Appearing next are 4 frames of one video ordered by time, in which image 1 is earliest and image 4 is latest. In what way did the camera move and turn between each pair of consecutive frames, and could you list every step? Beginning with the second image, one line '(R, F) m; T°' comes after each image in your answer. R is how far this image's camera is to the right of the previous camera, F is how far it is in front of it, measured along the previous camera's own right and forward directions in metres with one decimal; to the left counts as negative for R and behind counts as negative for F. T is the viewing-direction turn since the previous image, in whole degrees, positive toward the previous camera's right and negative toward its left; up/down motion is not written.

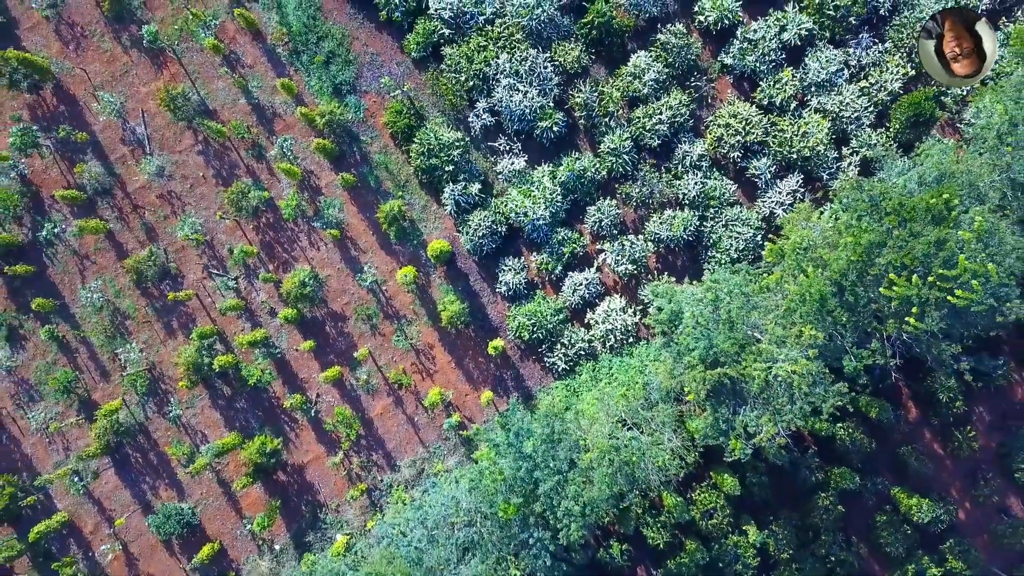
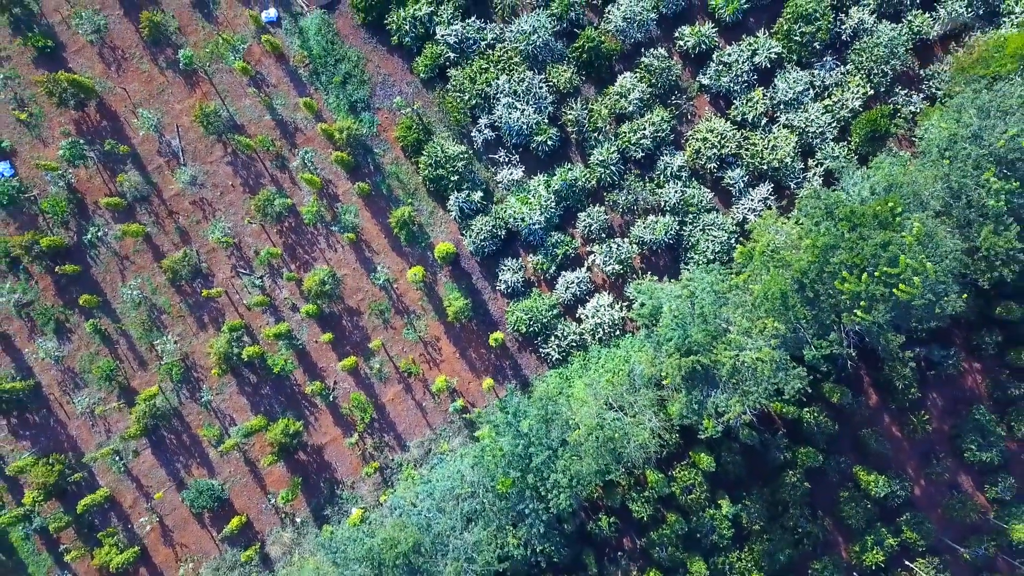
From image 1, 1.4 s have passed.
(+0.1, -3.2) m; 0°
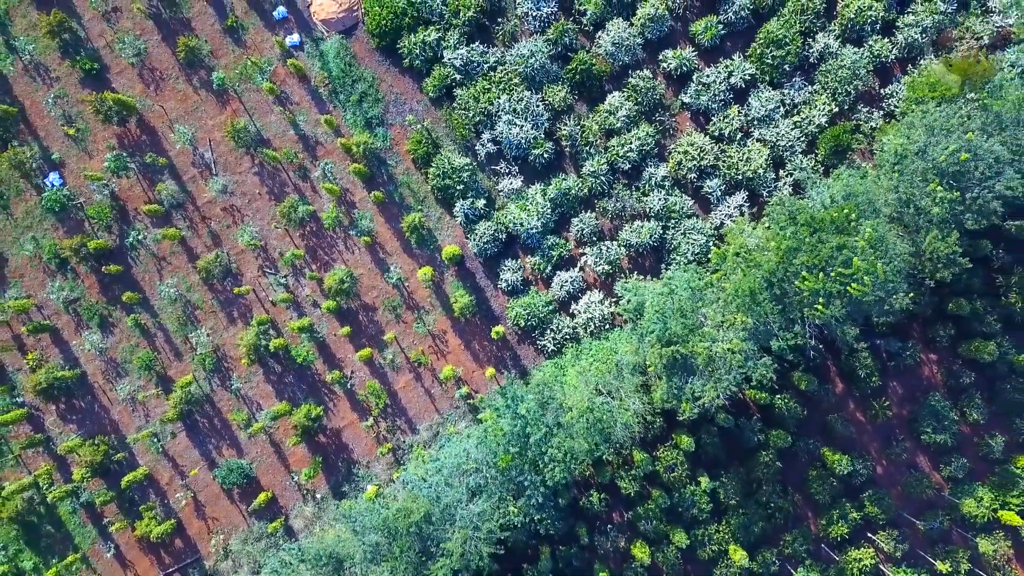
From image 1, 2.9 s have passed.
(0.0, -3.5) m; 0°
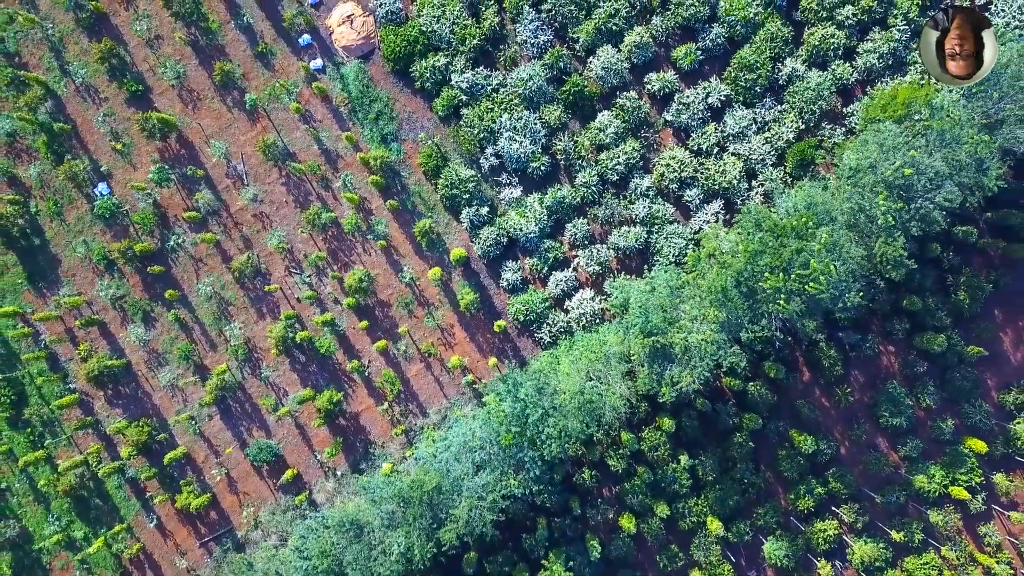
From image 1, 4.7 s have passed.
(0.0, -4.2) m; 0°
